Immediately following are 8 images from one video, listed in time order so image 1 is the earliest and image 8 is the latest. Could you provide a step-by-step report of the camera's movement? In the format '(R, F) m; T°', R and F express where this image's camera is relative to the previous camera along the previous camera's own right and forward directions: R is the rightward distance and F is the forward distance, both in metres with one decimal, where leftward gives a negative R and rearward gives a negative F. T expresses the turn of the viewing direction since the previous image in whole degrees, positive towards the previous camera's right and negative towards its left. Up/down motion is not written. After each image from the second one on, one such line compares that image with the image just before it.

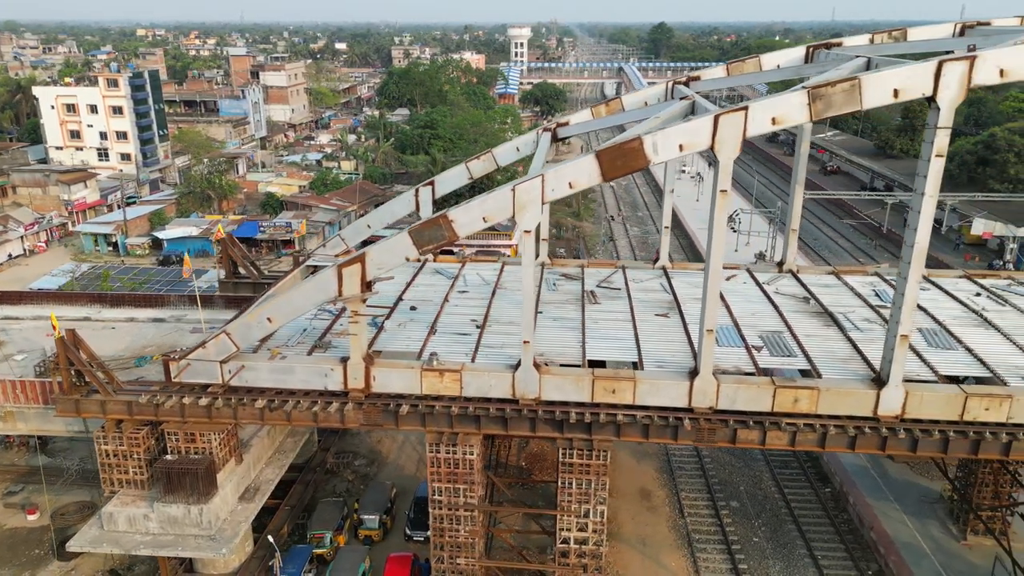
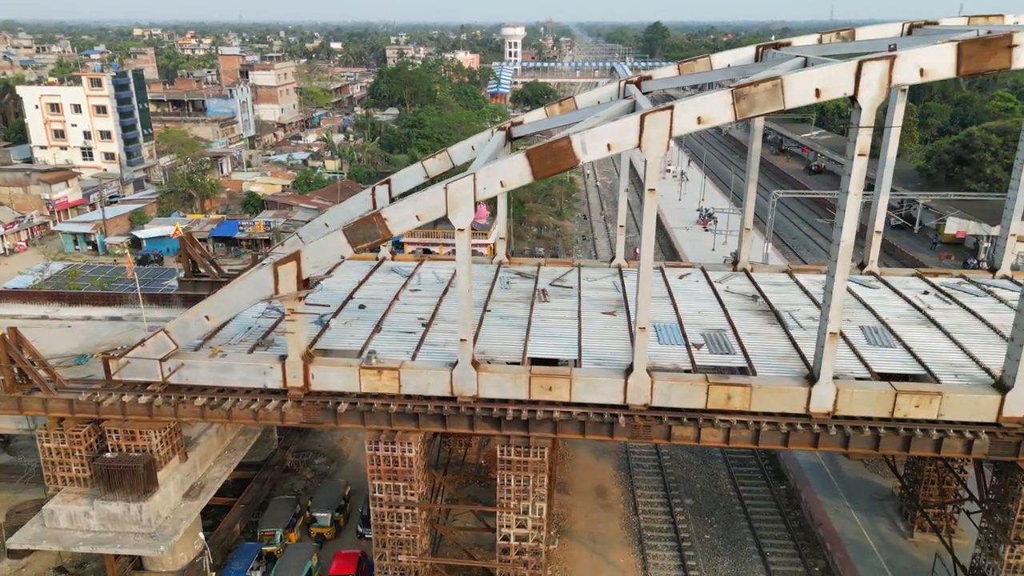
(+1.1, -0.1) m; 0°
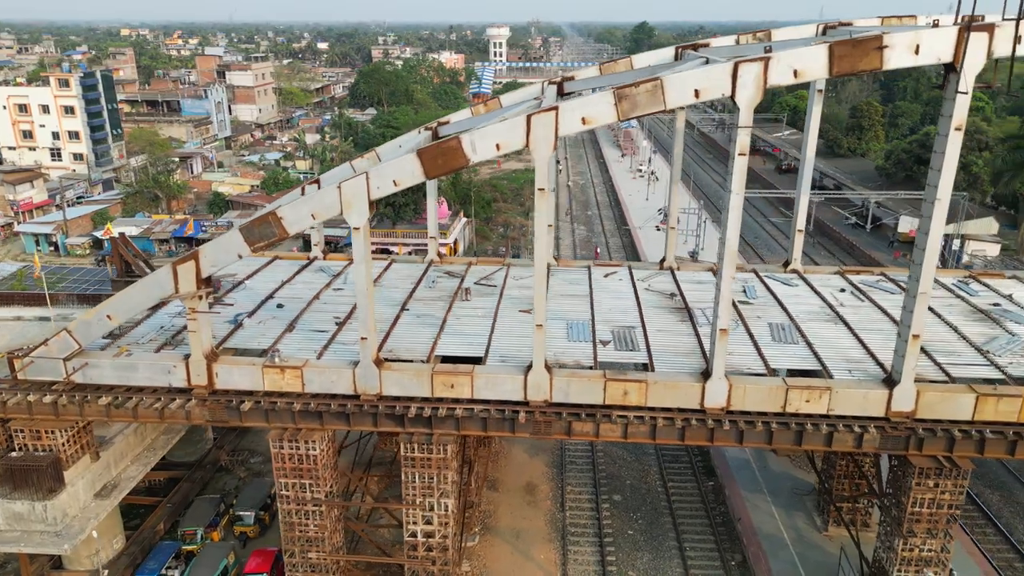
(+1.6, -0.2) m; +1°
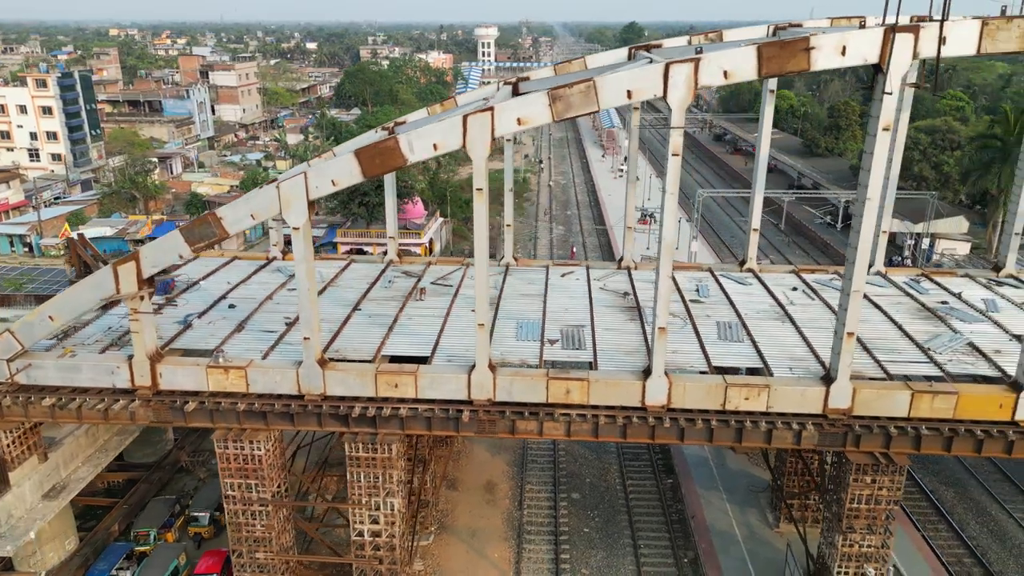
(+0.9, -0.1) m; +1°
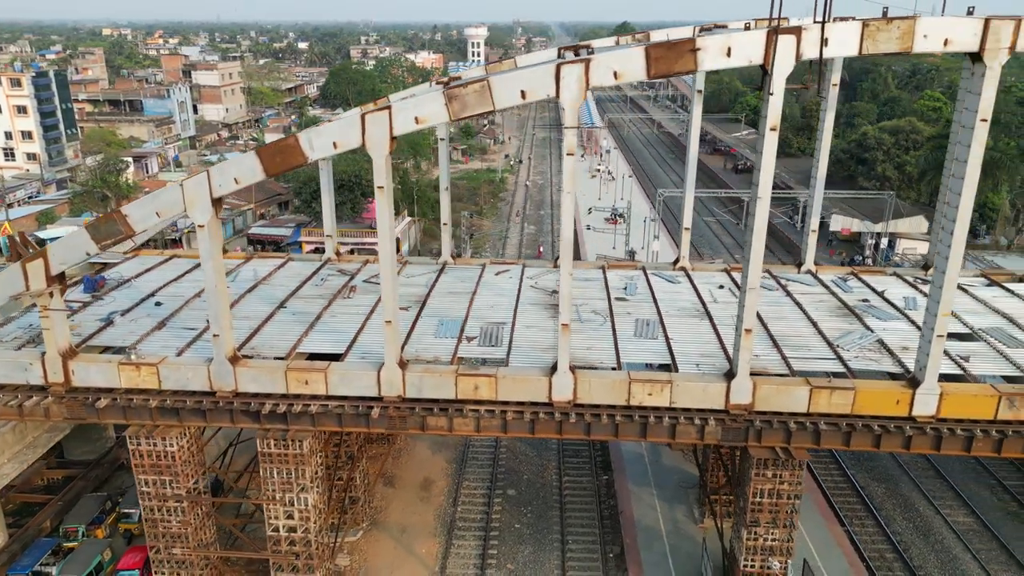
(+1.6, -0.2) m; 0°
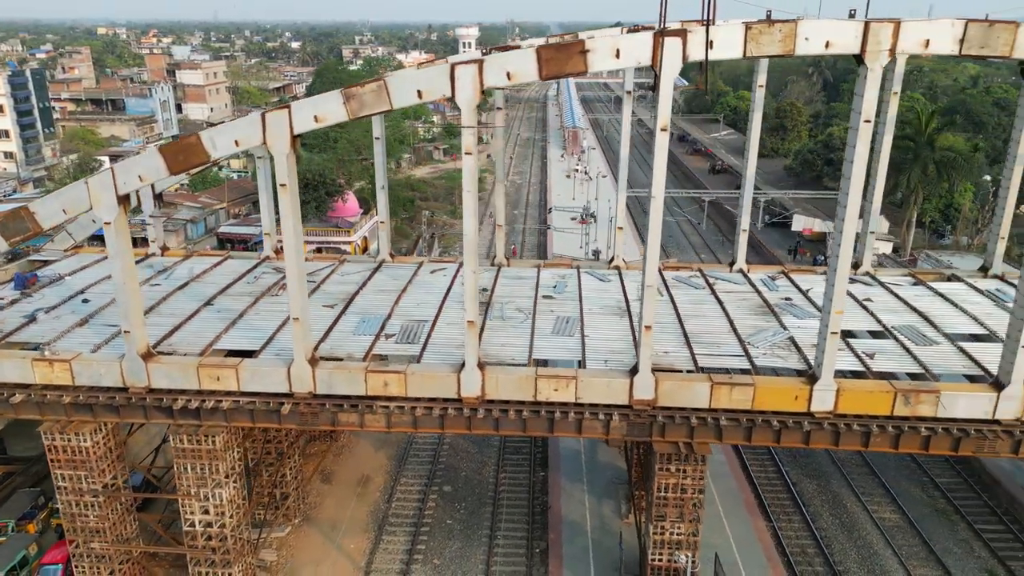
(+1.6, -0.2) m; 0°
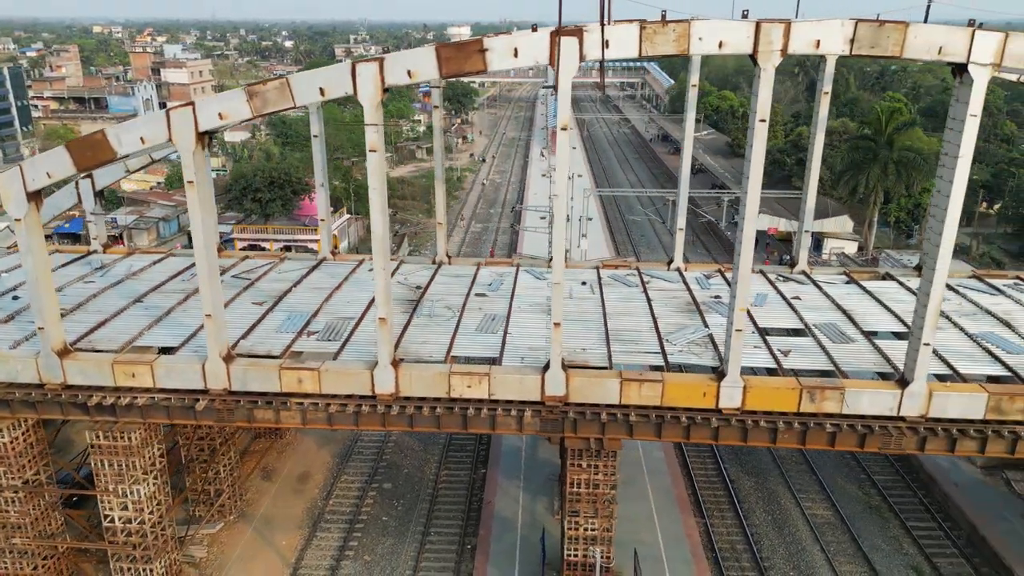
(+1.5, -0.1) m; 0°
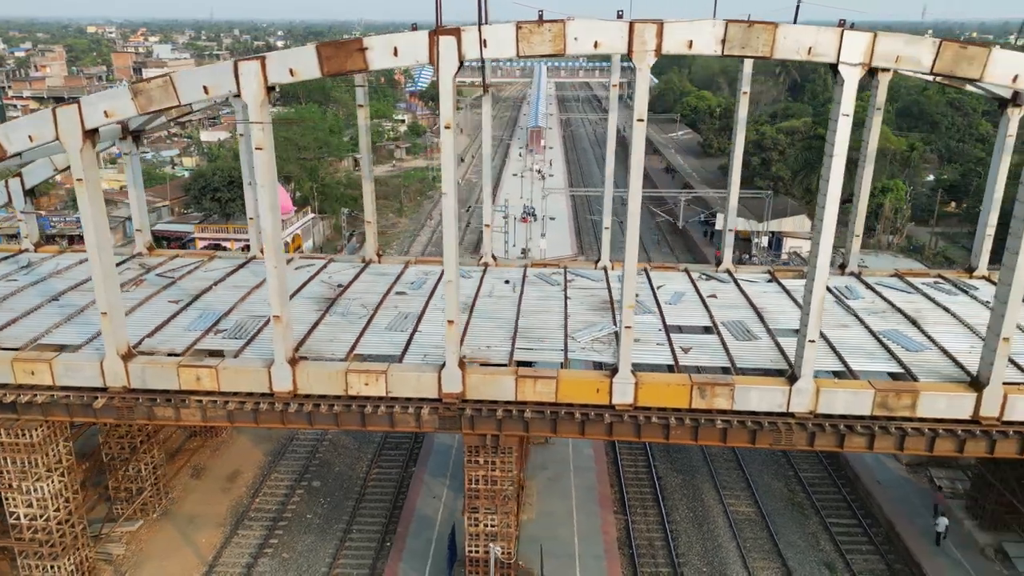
(+1.8, -0.1) m; 0°
